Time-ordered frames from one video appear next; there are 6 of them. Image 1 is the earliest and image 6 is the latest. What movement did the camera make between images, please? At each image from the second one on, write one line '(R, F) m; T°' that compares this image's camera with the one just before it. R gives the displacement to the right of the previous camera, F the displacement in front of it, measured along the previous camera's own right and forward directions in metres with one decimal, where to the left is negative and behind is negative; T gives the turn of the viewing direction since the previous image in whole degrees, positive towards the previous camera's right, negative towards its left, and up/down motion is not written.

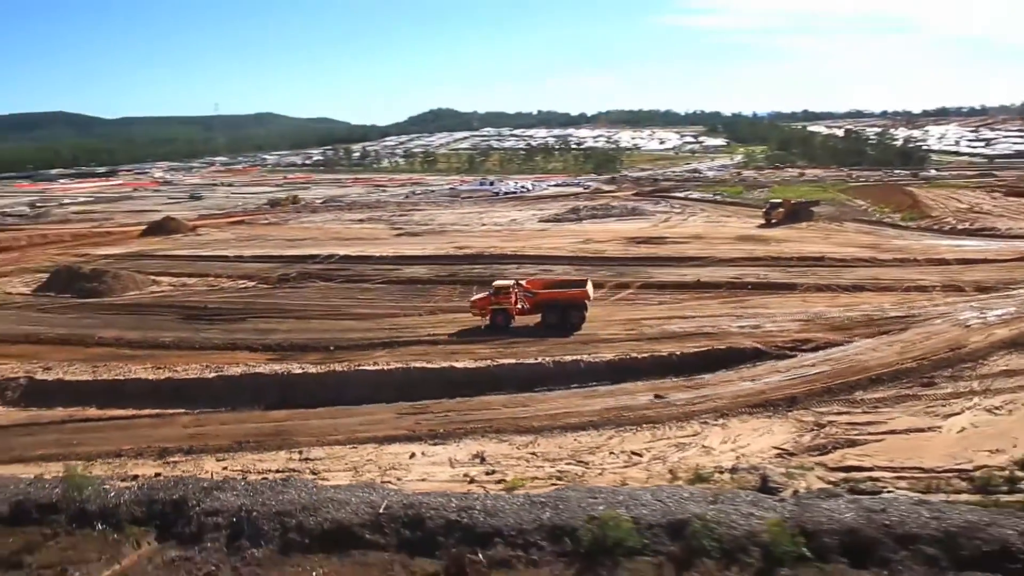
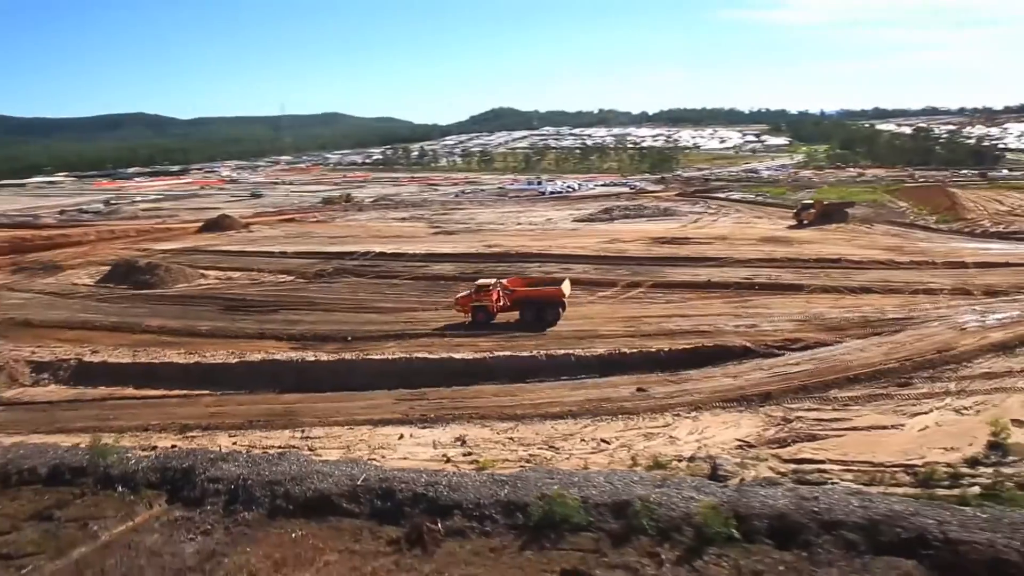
(+1.1, -0.7) m; -5°
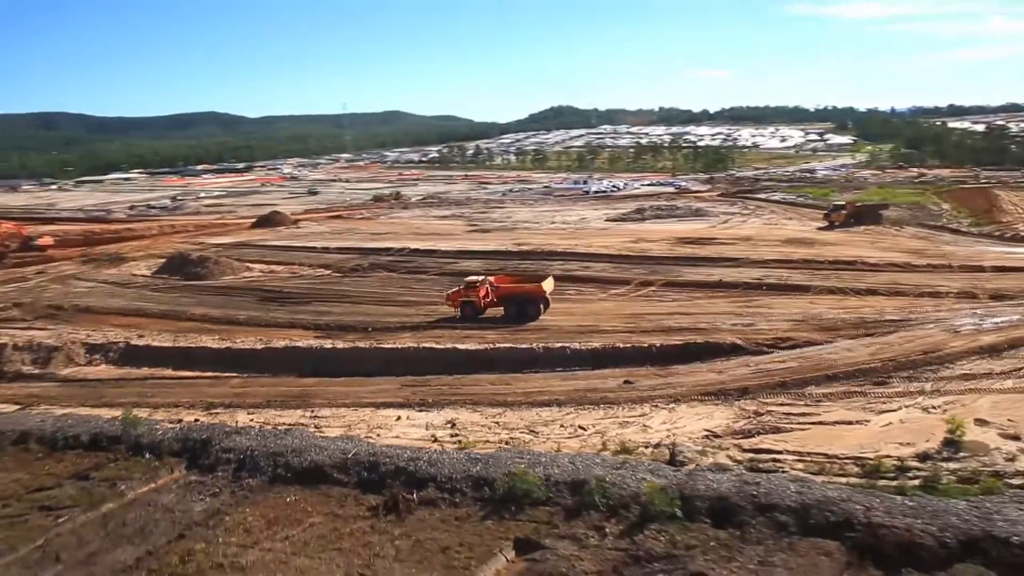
(+1.1, -0.8) m; -5°
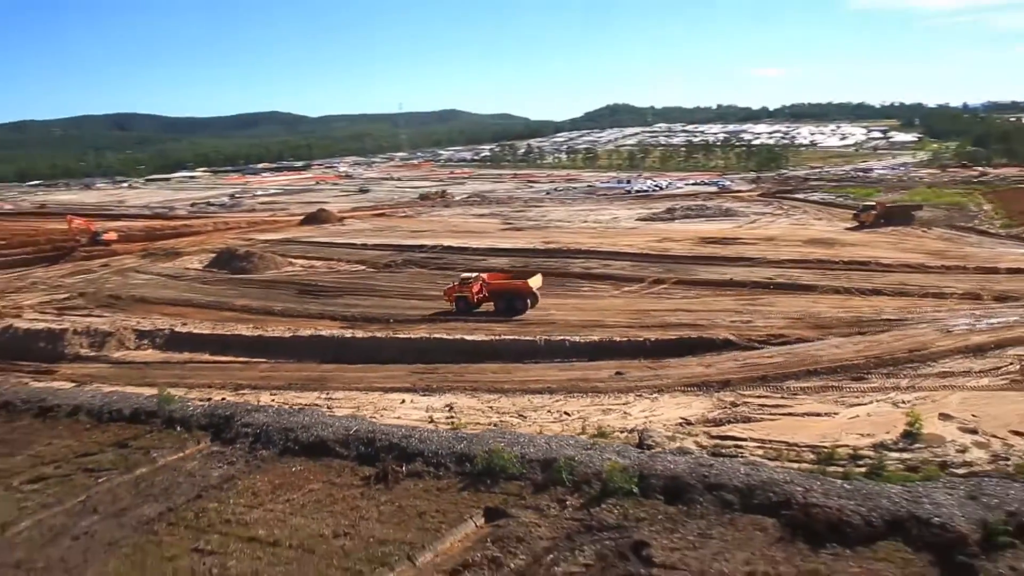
(+1.0, -0.9) m; -4°
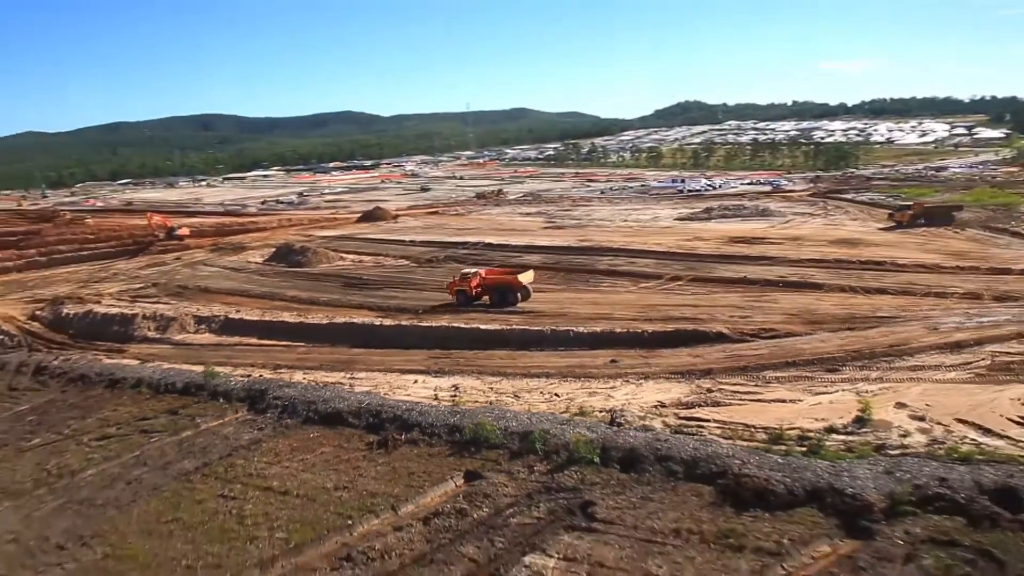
(+1.3, -1.2) m; -5°
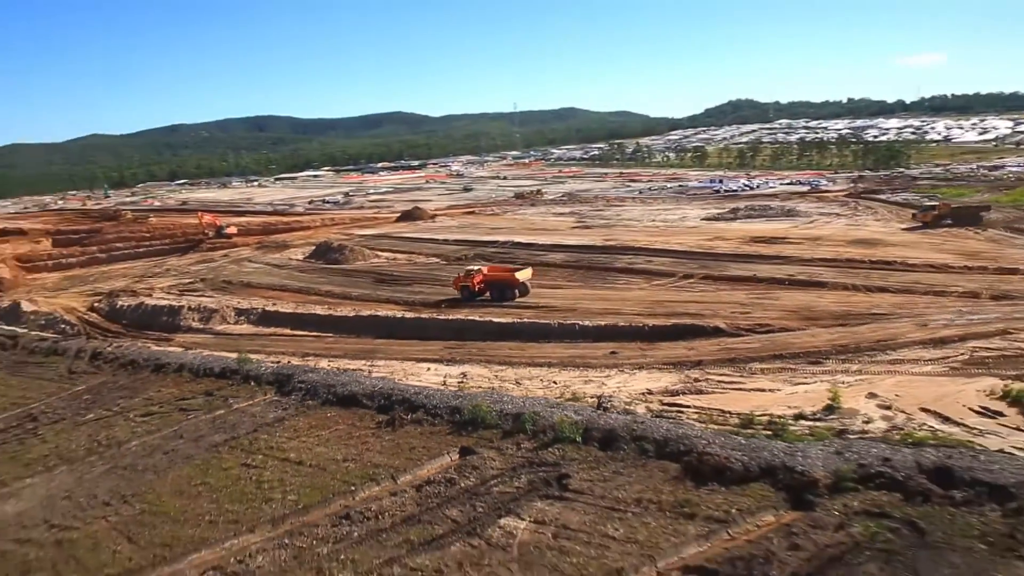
(+0.9, -1.0) m; -4°
